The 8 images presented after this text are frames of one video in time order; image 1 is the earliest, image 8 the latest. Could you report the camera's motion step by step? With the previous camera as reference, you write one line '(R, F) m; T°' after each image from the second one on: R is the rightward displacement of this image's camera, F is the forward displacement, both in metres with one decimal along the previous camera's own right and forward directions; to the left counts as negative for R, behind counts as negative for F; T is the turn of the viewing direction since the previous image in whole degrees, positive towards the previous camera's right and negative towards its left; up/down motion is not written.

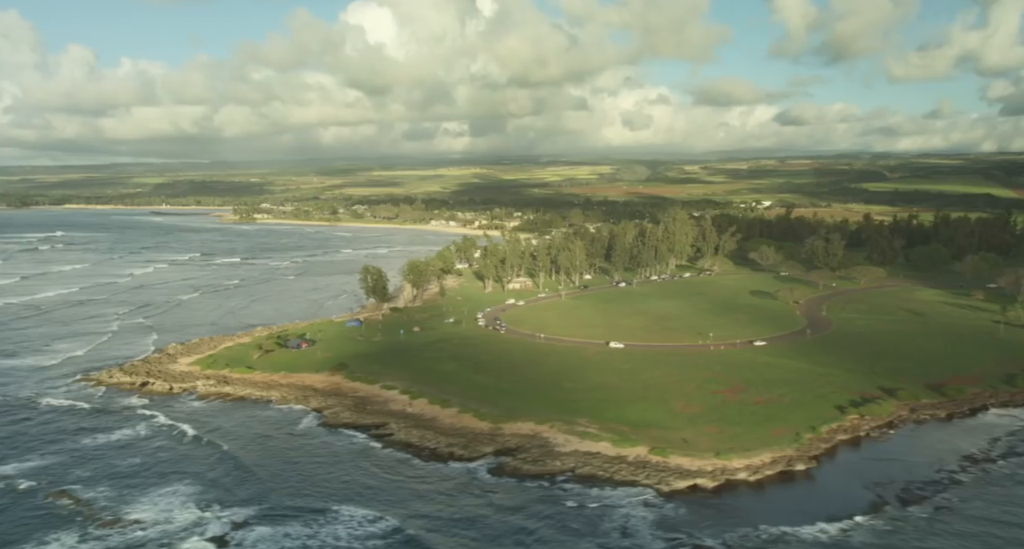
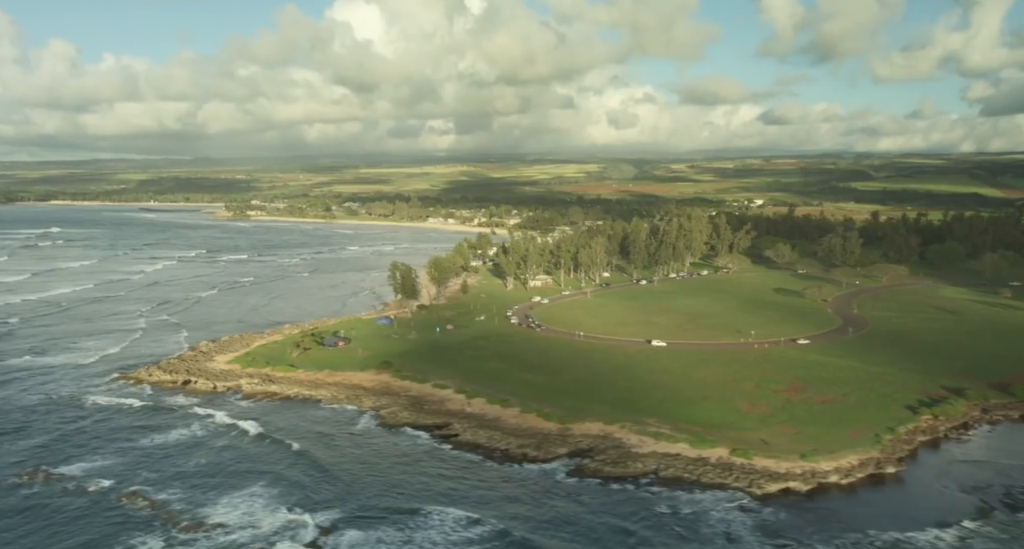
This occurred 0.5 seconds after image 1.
(-4.1, +1.0) m; 0°
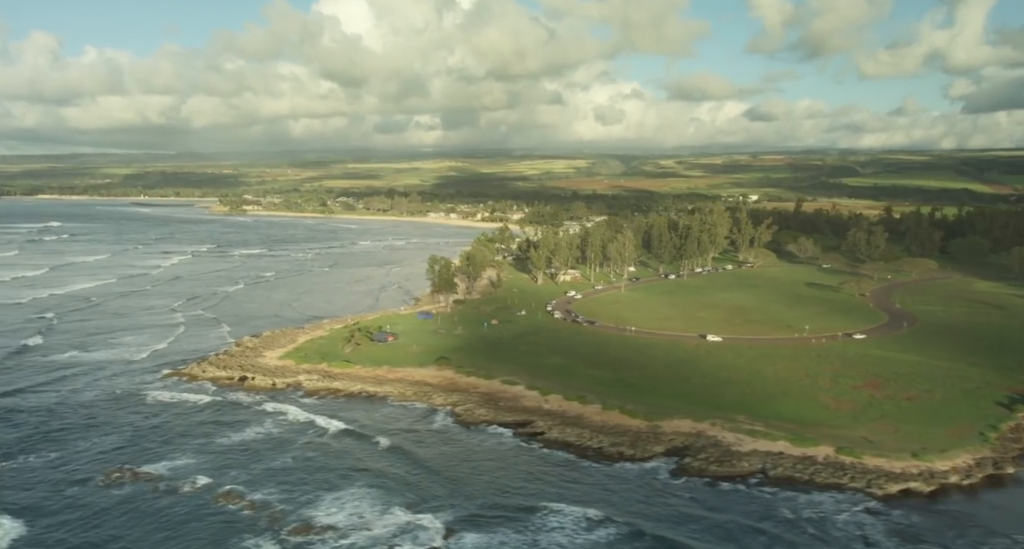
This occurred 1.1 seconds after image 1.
(-4.8, +1.1) m; 0°
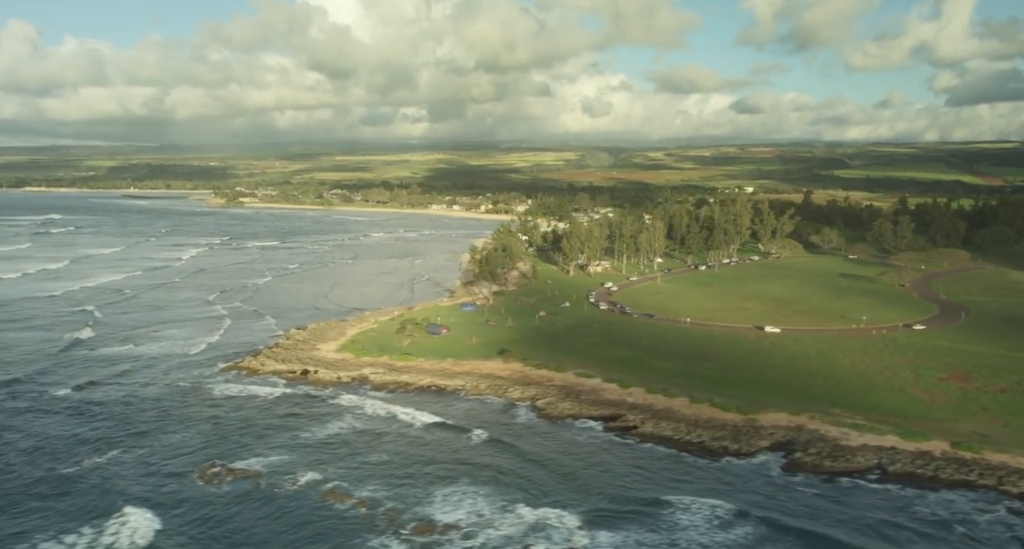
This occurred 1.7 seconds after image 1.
(-4.9, +1.1) m; 0°
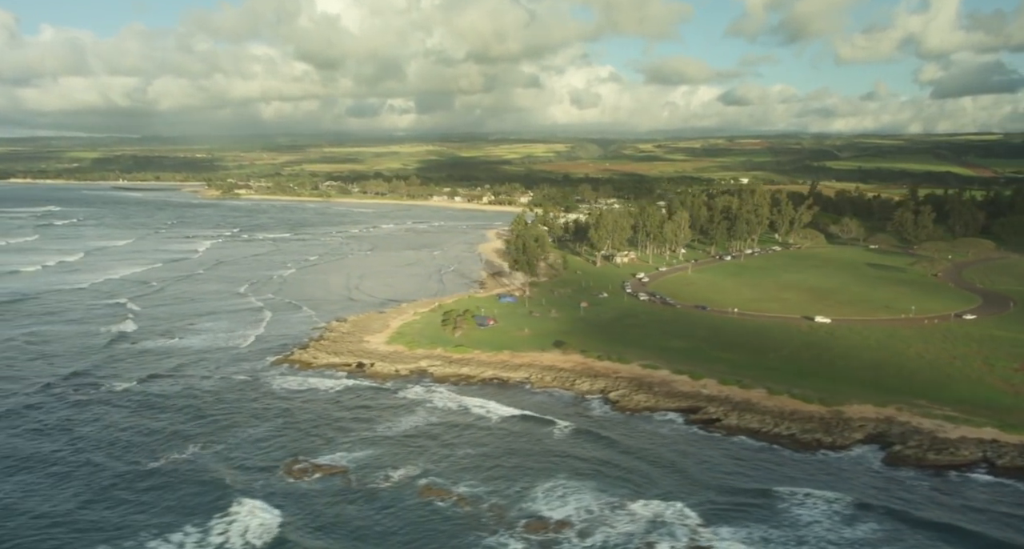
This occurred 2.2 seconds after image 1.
(-4.3, +0.9) m; 0°
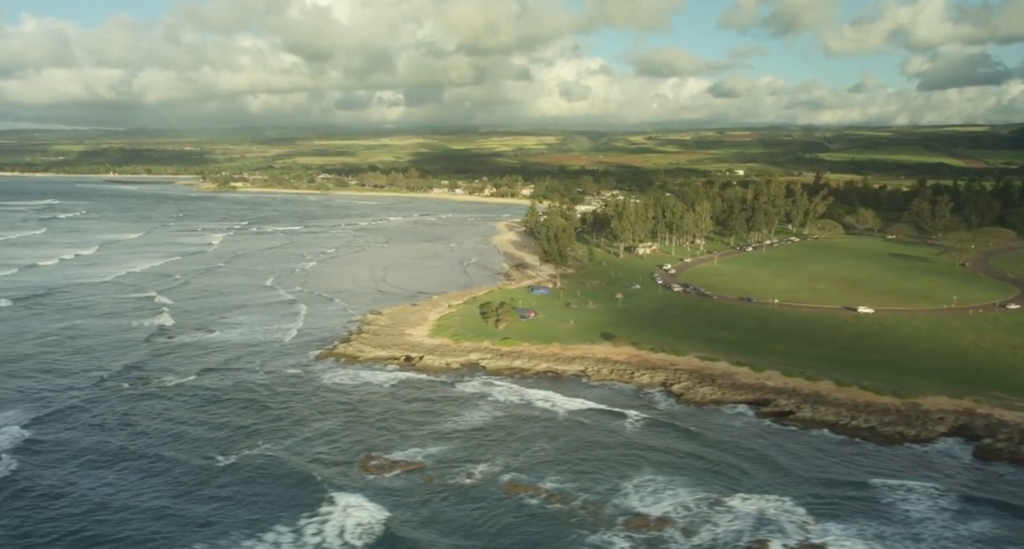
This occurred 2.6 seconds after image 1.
(-3.6, +0.8) m; 0°
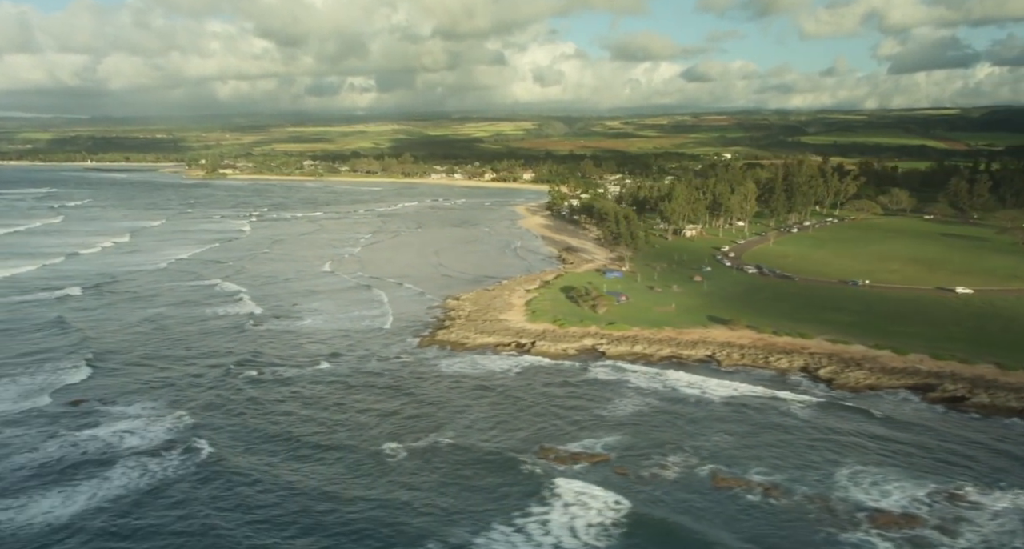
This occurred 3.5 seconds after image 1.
(-7.9, +1.9) m; 0°
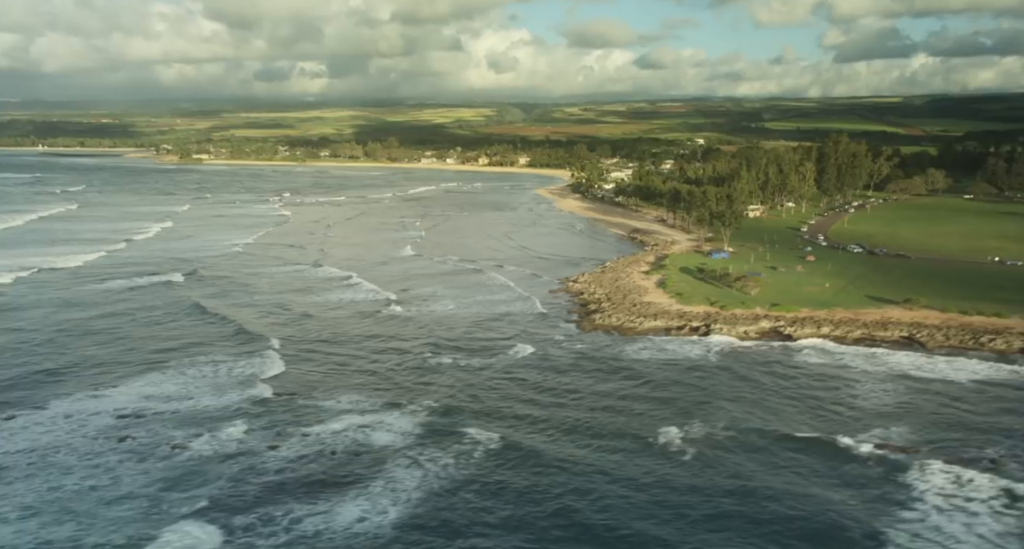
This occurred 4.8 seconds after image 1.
(-11.8, +2.8) m; +1°
